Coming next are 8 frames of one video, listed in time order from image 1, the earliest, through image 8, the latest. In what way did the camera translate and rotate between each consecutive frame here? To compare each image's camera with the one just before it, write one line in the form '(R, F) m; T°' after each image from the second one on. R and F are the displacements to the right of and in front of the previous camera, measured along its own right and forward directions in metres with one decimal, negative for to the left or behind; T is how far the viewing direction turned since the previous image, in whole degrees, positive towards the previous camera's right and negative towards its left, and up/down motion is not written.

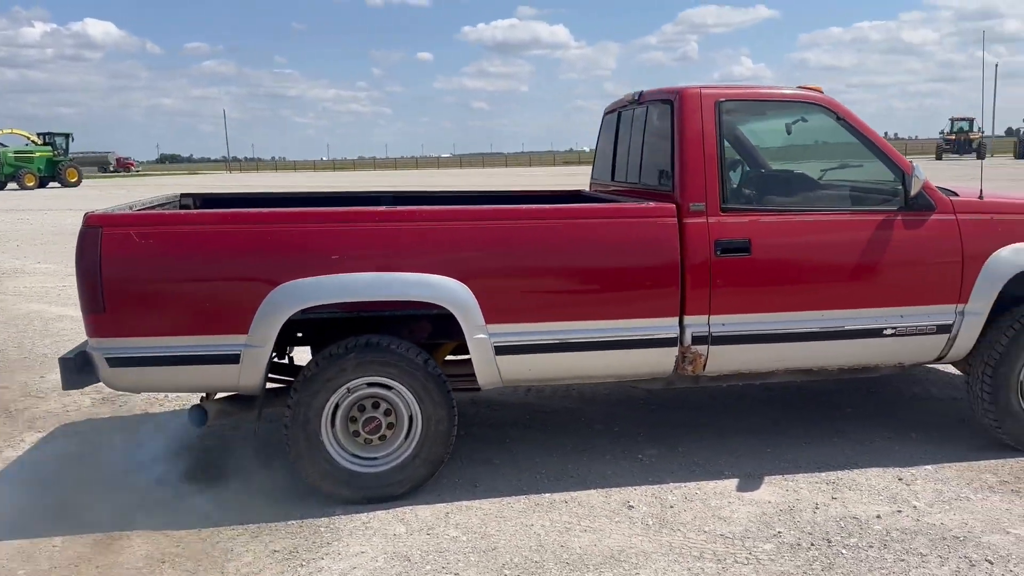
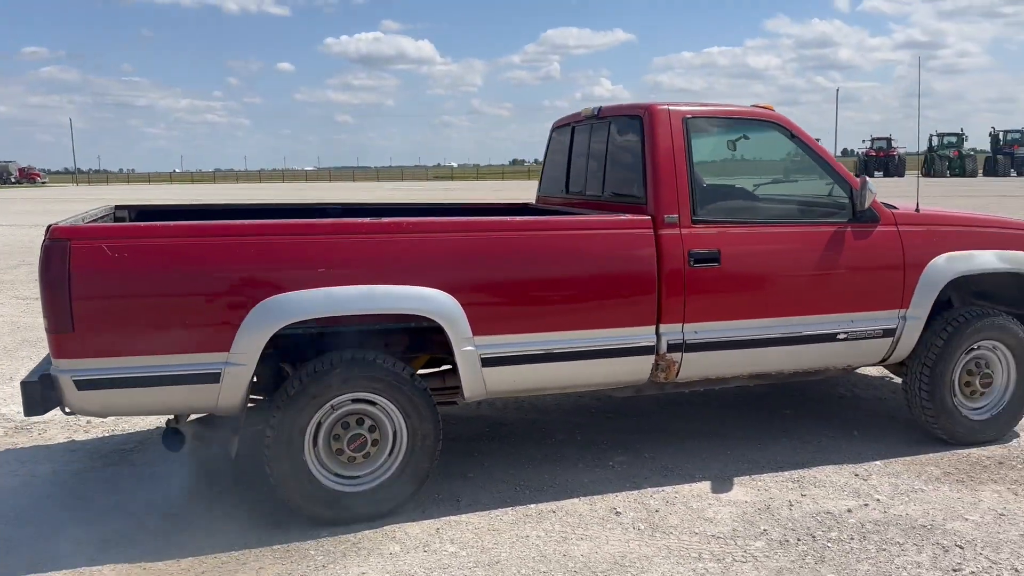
(-0.5, 0.0) m; +9°
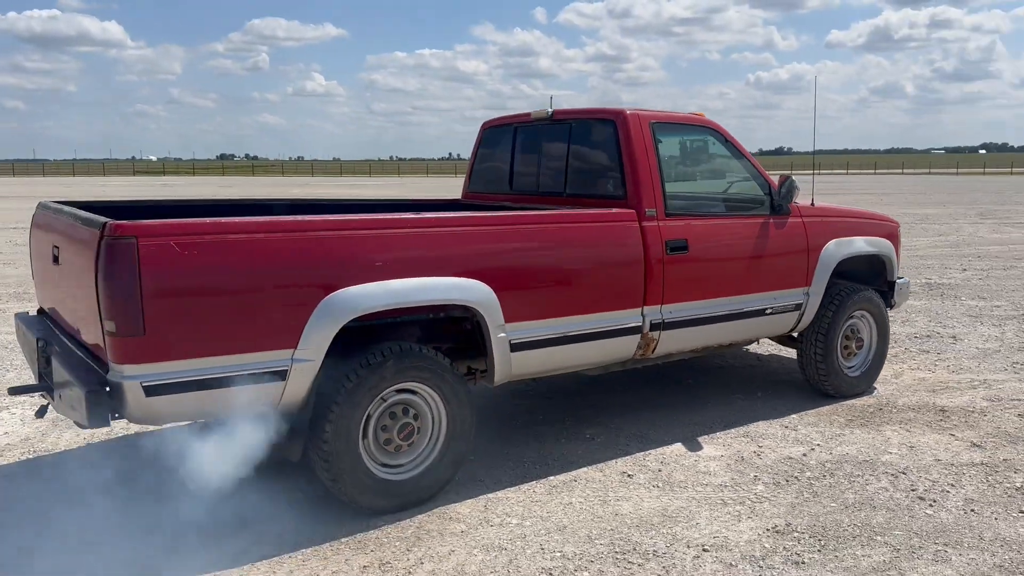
(-1.5, -0.1) m; +18°
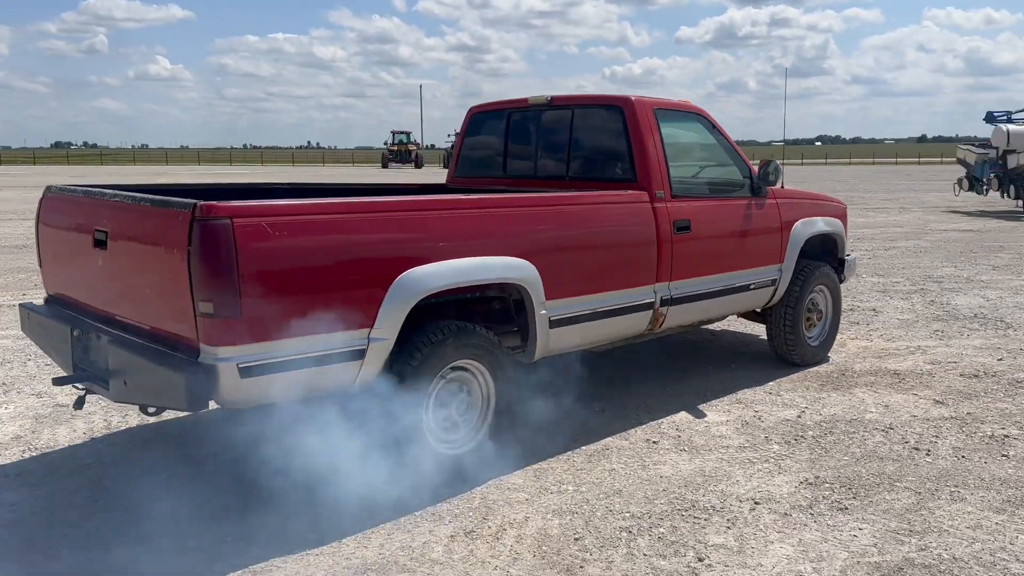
(-0.9, -0.1) m; +9°
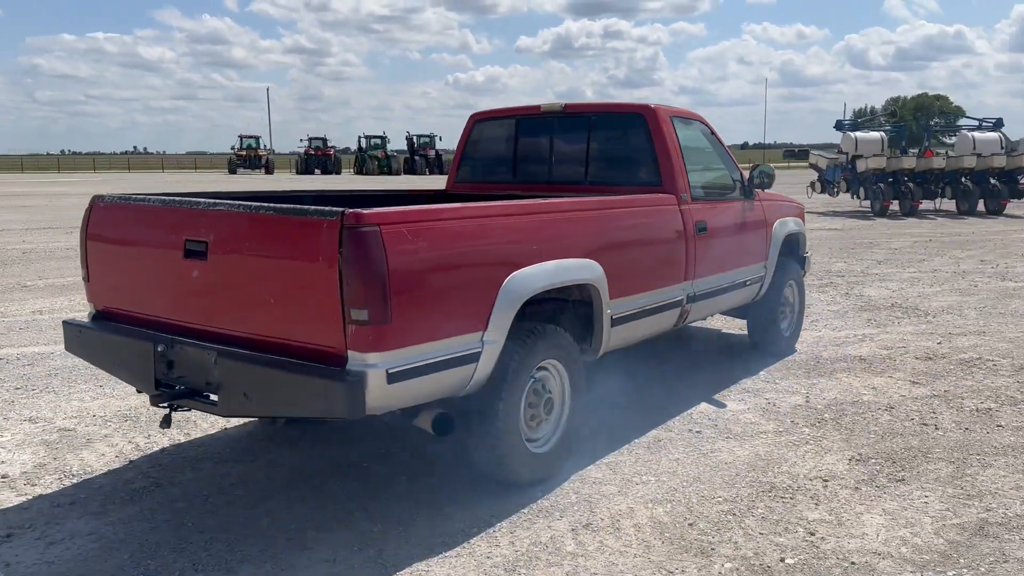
(-1.1, 0.0) m; +10°
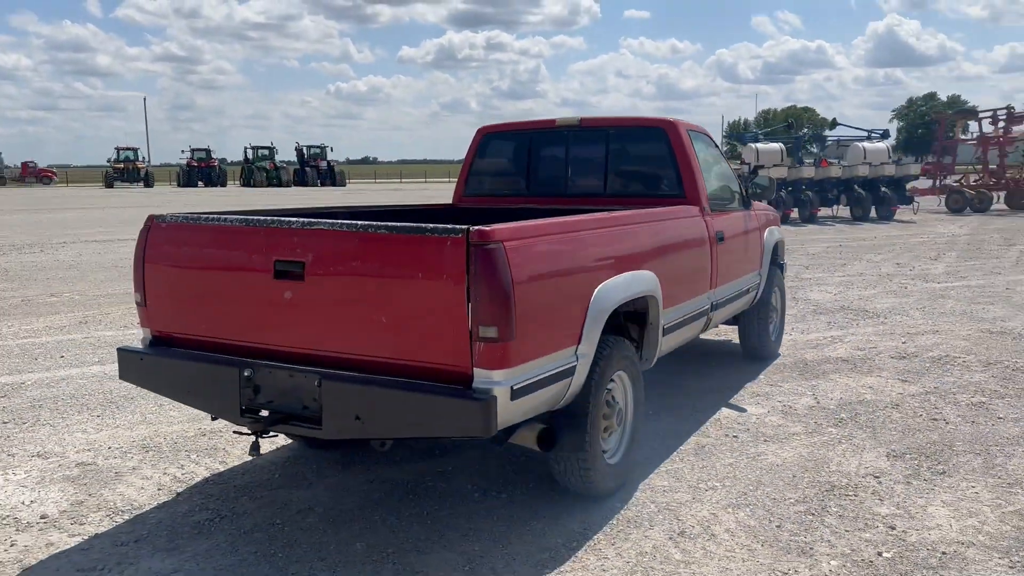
(-0.9, 0.0) m; +7°
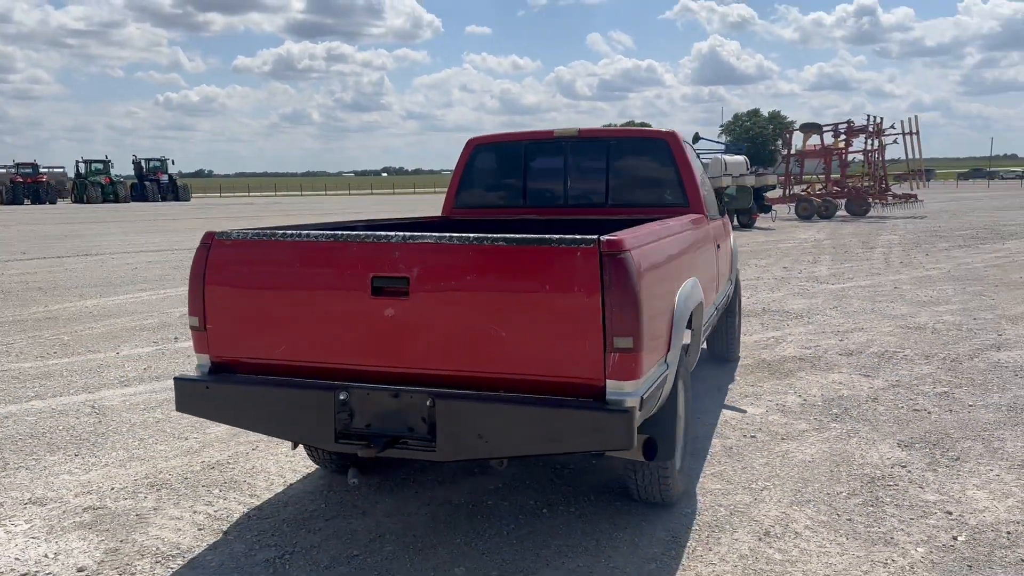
(-1.0, +0.1) m; +10°
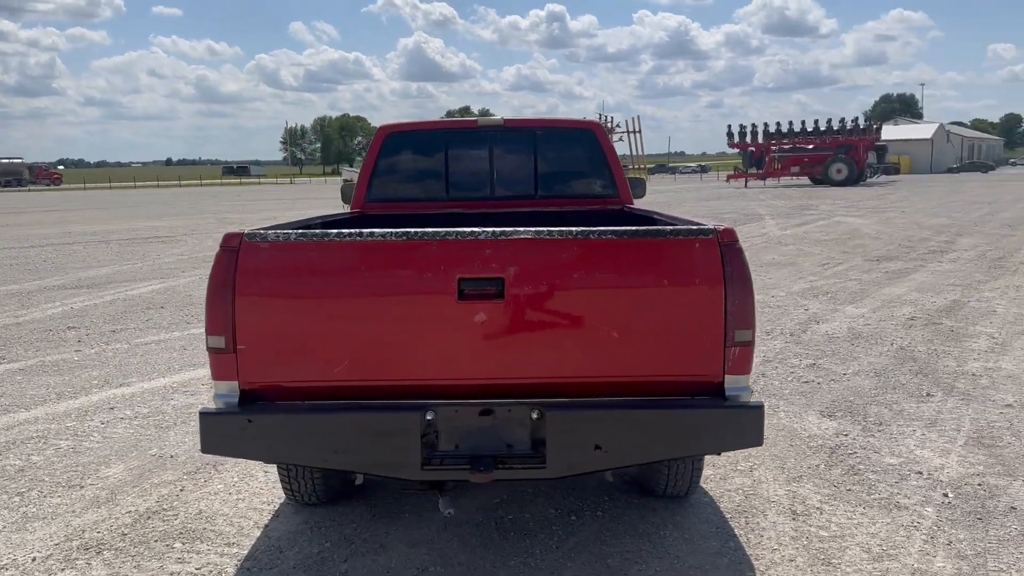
(-1.3, +0.5) m; +18°
